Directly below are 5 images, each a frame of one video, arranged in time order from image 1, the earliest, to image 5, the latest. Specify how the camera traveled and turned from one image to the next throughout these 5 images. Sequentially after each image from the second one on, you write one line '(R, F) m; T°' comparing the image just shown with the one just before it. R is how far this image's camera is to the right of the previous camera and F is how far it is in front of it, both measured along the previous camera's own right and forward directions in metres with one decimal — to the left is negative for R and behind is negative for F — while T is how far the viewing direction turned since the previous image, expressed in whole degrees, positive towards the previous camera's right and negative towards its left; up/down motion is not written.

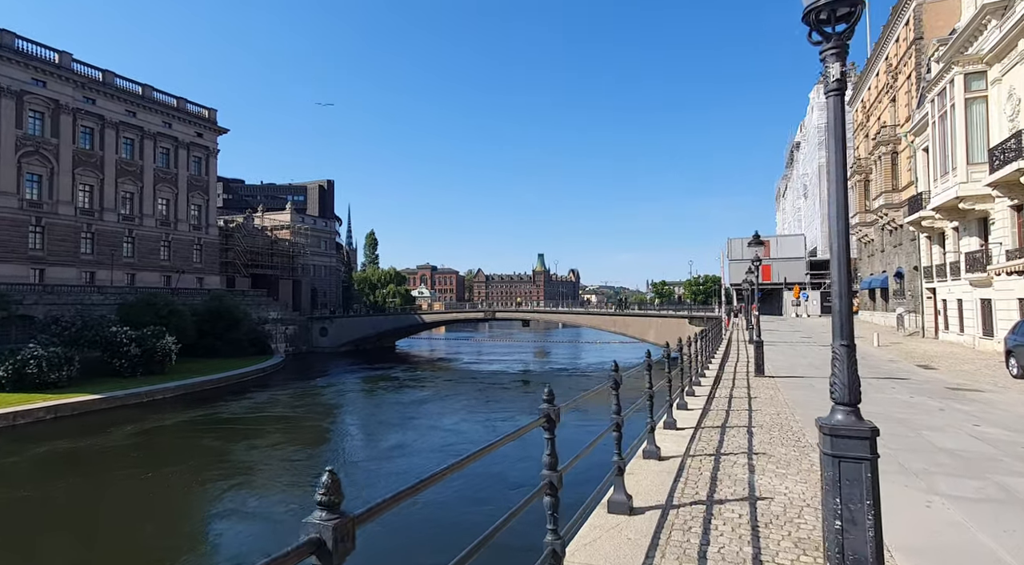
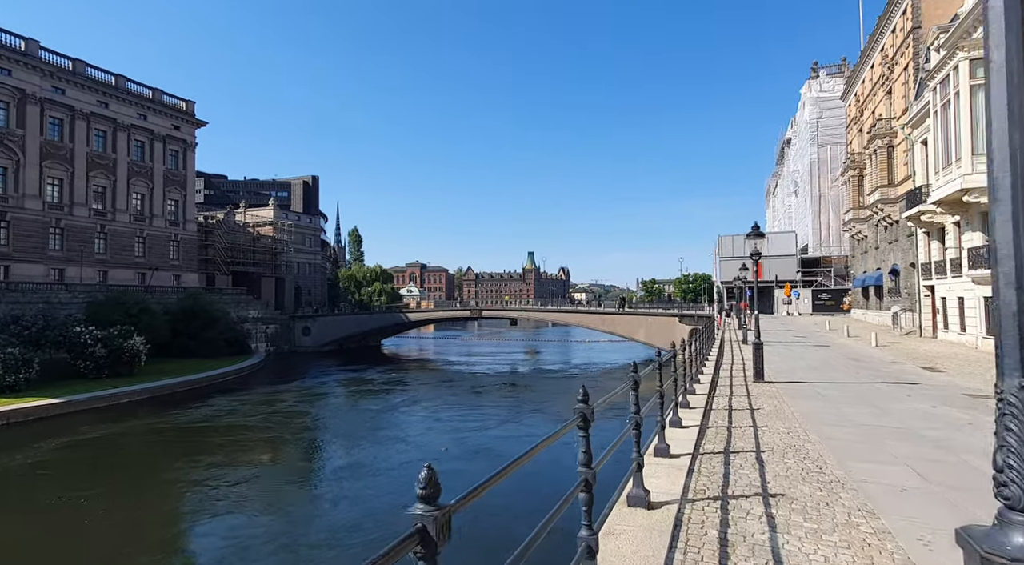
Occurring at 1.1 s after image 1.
(+0.4, +1.4) m; +1°
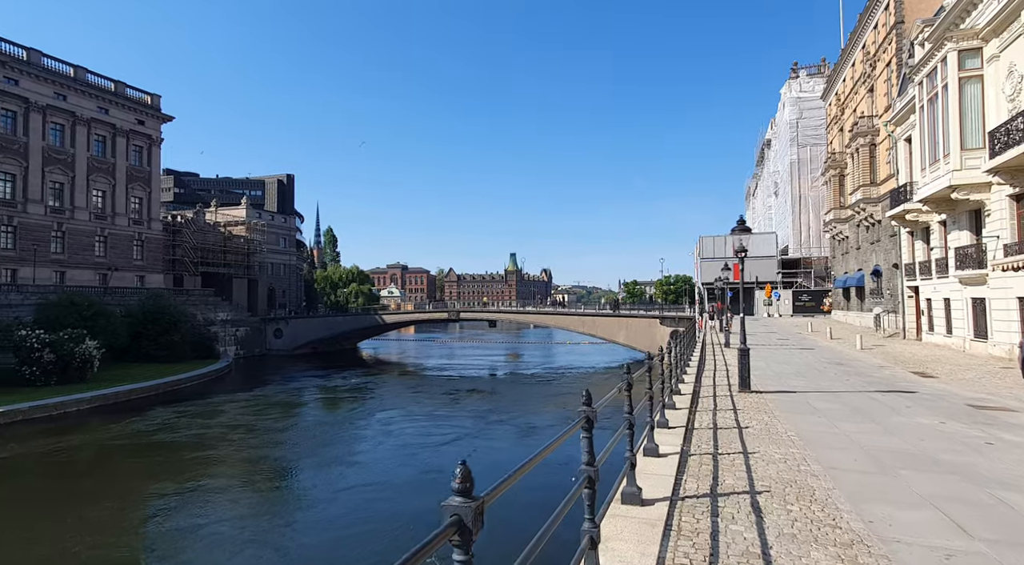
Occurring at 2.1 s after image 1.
(+0.4, +1.3) m; +2°
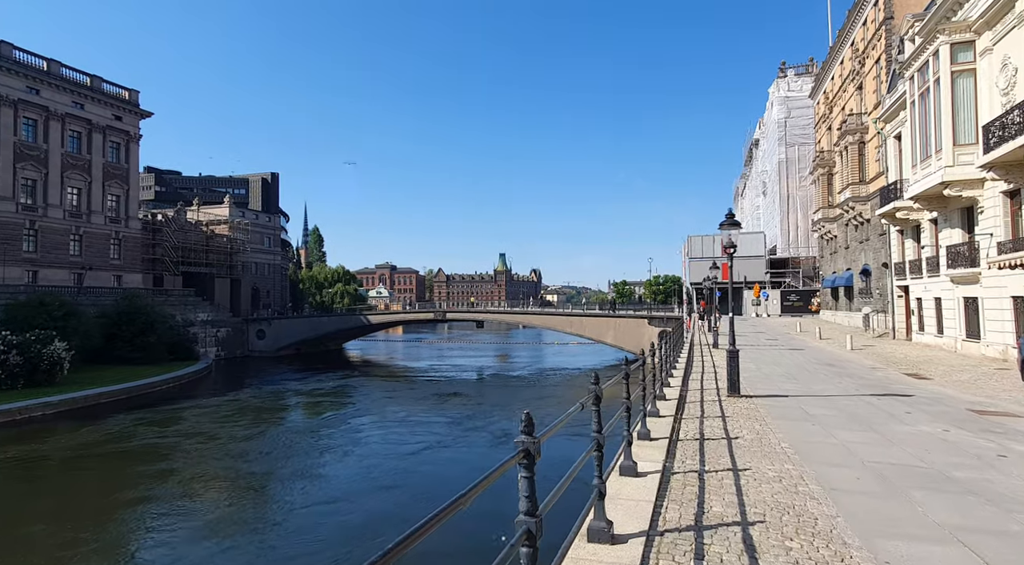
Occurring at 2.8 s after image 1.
(+0.3, +0.8) m; +1°
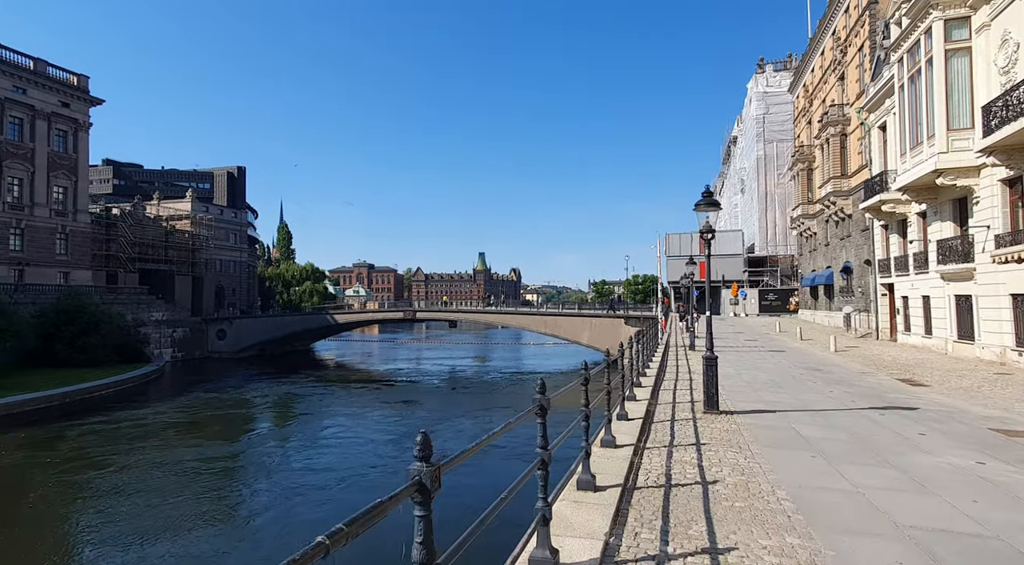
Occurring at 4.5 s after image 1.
(+0.8, +2.1) m; +2°
